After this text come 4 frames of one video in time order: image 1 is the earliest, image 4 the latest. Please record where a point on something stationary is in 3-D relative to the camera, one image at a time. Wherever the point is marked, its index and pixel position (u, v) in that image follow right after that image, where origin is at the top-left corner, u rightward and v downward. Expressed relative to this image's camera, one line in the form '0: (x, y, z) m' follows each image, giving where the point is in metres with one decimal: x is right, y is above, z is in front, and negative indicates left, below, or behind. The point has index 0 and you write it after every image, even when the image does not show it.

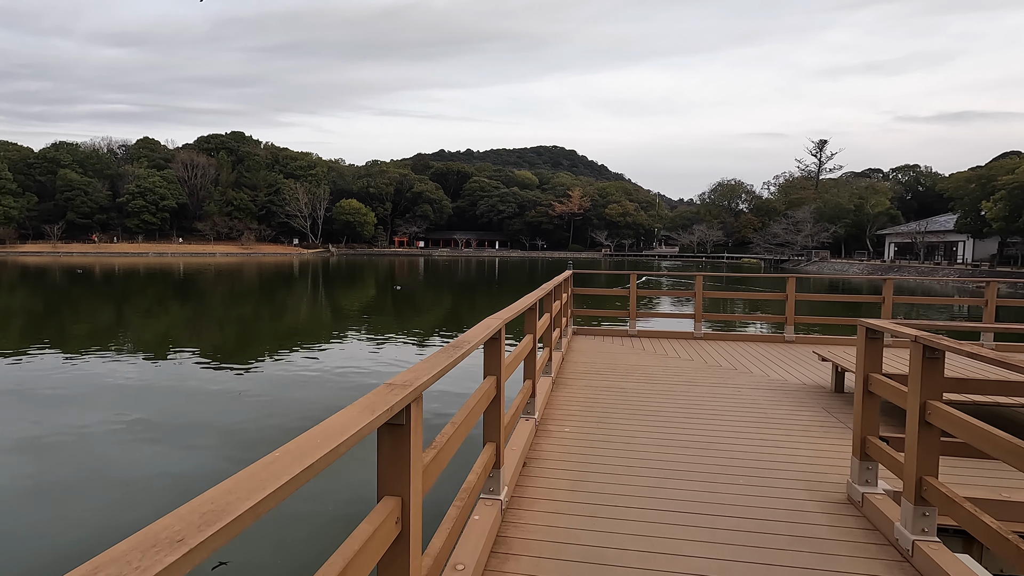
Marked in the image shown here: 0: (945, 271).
0: (+14.7, +0.6, +20.0) m
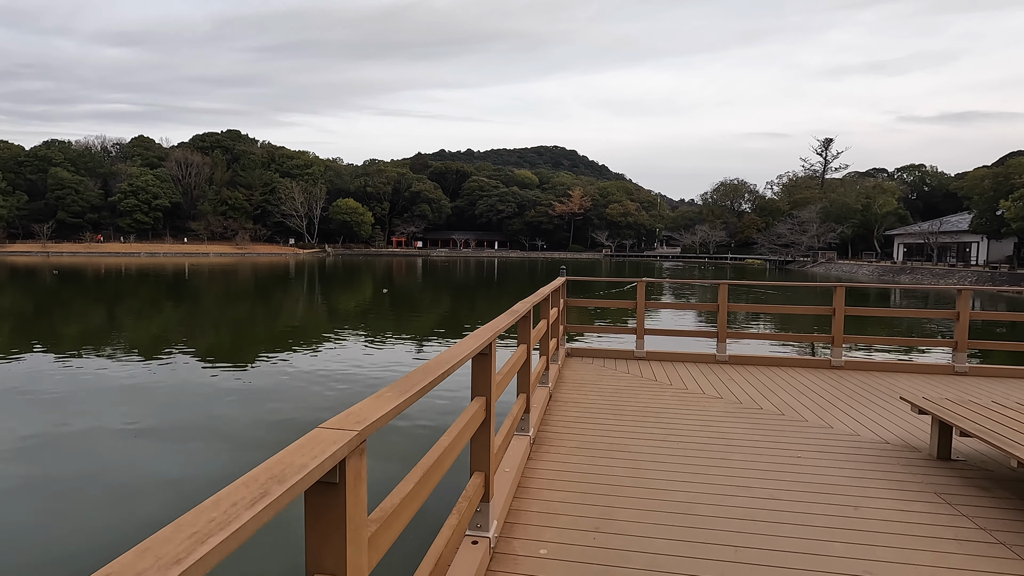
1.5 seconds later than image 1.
0: (+14.6, +0.5, +19.2) m
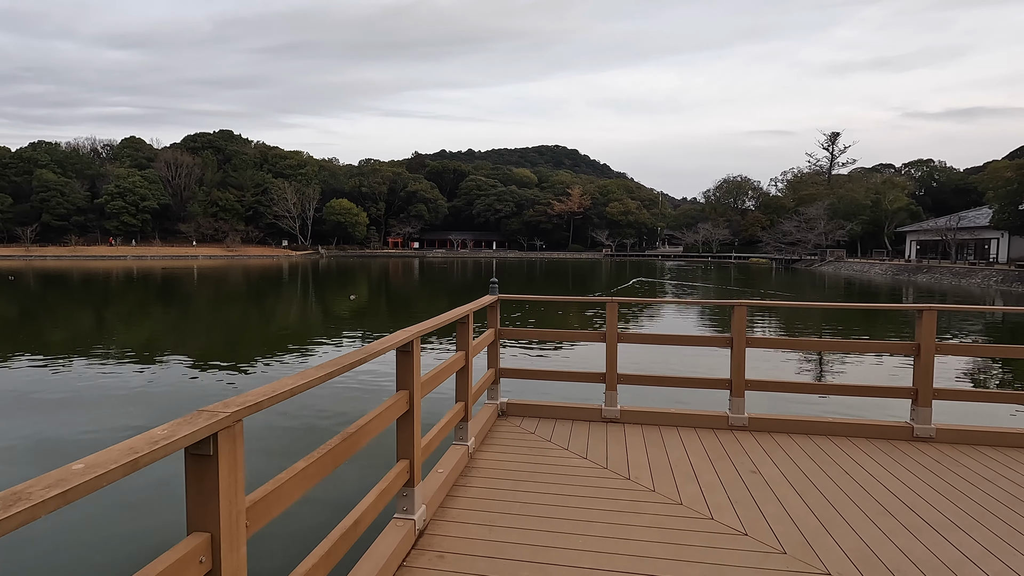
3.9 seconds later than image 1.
0: (+14.3, +0.5, +18.1) m
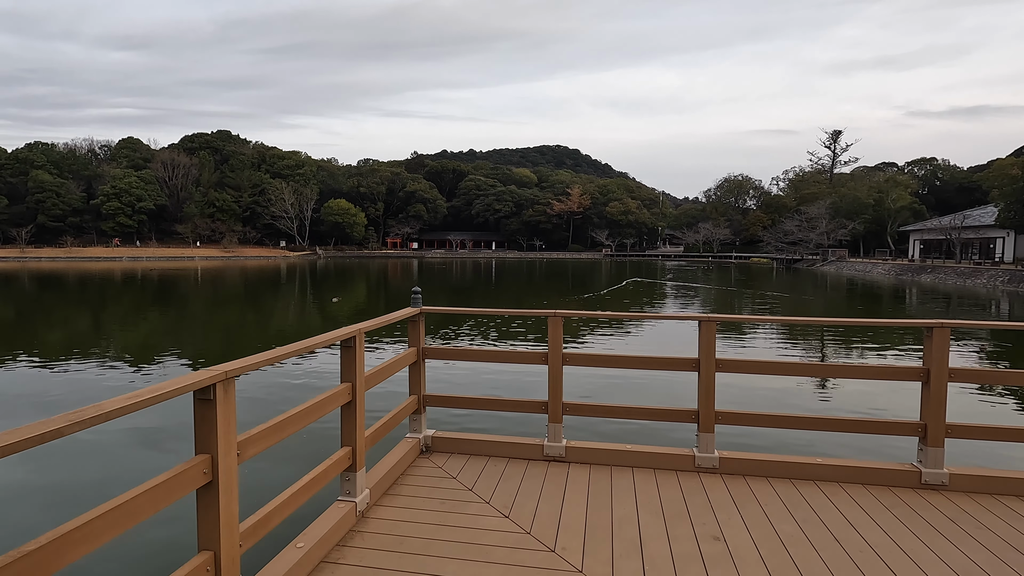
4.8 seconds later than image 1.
0: (+14.2, +0.5, +17.7) m
